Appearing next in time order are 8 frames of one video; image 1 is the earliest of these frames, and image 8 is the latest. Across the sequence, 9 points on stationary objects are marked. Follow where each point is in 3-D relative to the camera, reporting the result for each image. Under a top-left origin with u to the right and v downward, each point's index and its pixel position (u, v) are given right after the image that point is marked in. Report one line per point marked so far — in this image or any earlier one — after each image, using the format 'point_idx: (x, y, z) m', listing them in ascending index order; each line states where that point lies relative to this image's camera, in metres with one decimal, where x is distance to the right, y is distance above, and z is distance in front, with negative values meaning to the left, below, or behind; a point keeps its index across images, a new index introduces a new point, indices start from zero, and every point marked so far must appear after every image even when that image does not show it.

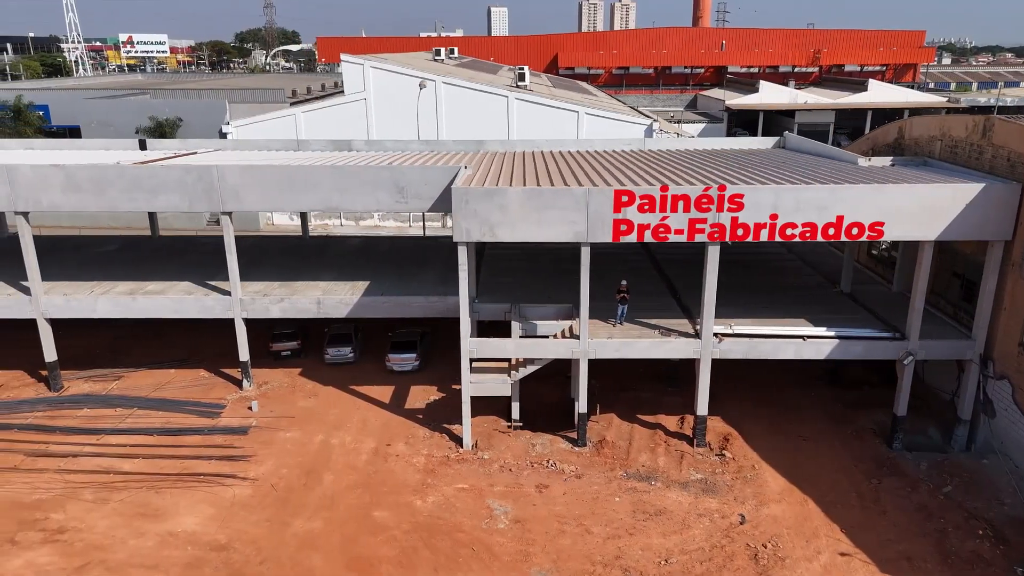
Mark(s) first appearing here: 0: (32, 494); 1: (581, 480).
0: (-12.3, -5.3, +17.5) m
1: (+1.9, -5.0, +17.7) m
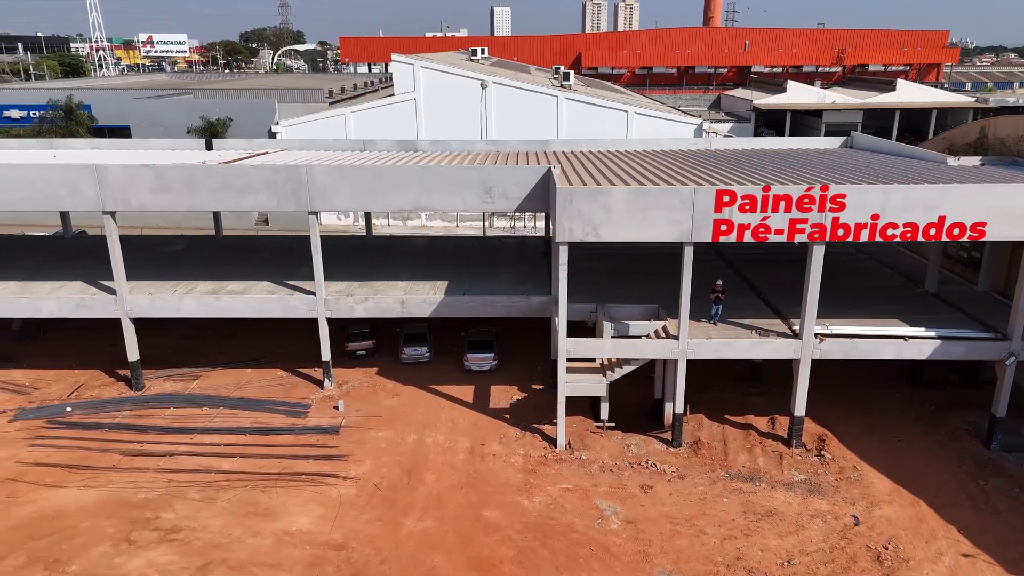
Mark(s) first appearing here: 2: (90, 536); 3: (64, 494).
0: (-9.6, -5.3, +17.6) m
1: (+4.5, -5.0, +17.7) m
2: (-9.9, -5.8, +16.0) m
3: (-11.5, -5.3, +17.6) m
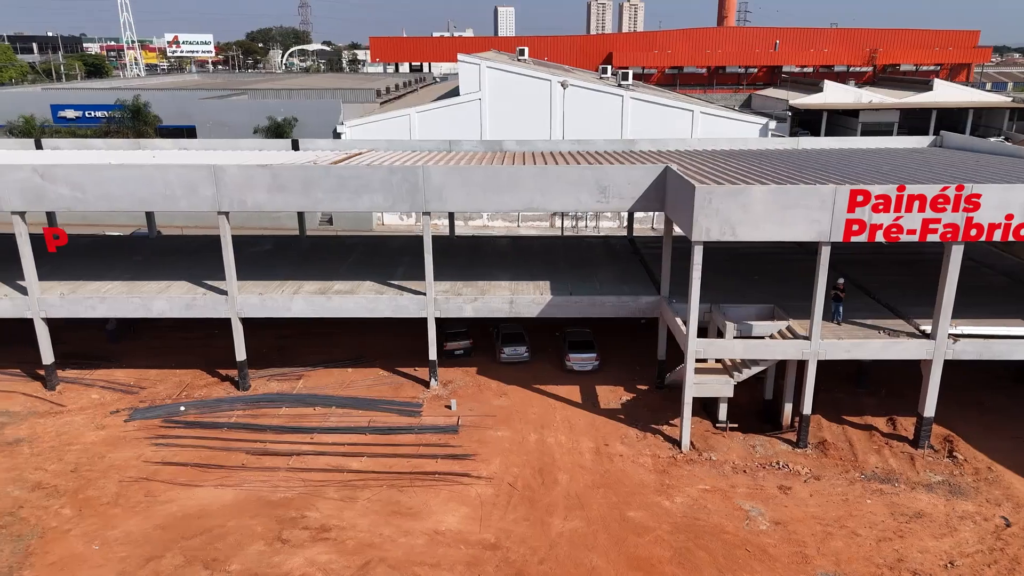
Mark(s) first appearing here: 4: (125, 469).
0: (-6.1, -5.3, +17.6) m
1: (+8.1, -5.0, +17.6) m
2: (-6.3, -5.8, +16.0) m
3: (-8.0, -5.3, +17.6) m
4: (-10.6, -5.0, +18.7) m
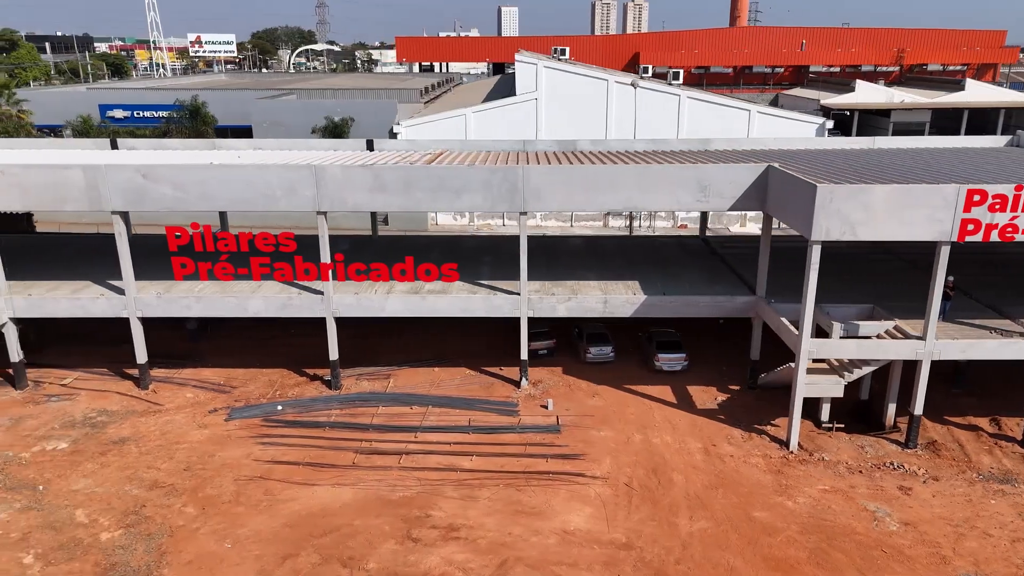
0: (-3.0, -5.3, +17.6) m
1: (+11.1, -5.0, +17.6) m
2: (-3.3, -5.8, +16.0) m
3: (-5.0, -5.3, +17.7) m
4: (-7.6, -5.0, +18.7) m
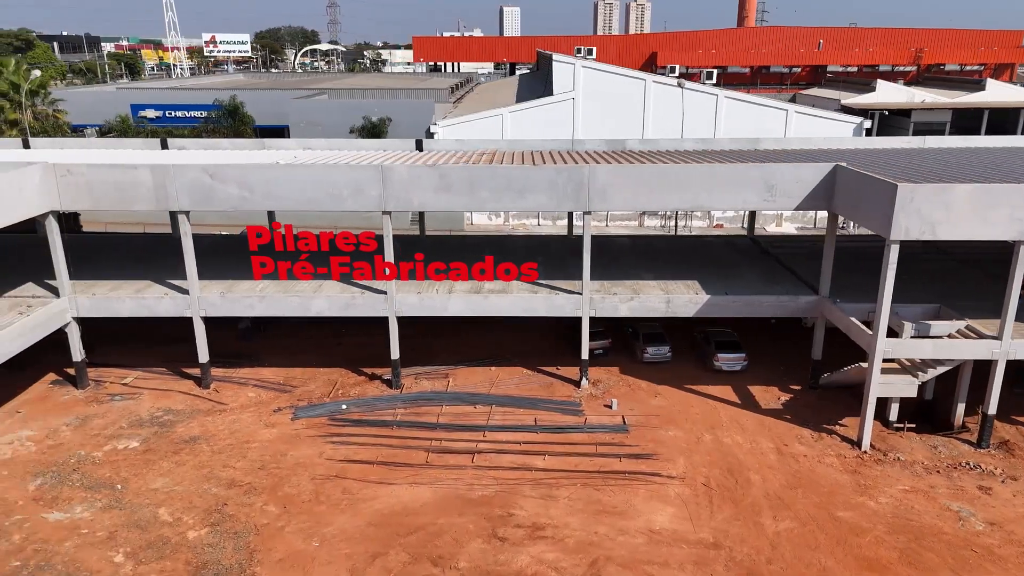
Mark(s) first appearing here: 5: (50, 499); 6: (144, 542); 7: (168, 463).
0: (-1.0, -5.2, +17.6) m
1: (+13.1, -5.0, +17.5) m
2: (-1.3, -5.8, +16.0) m
3: (-2.9, -5.3, +17.7) m
4: (-5.5, -4.9, +18.8) m
5: (-11.8, -5.4, +17.4) m
6: (-8.6, -5.9, +15.9) m
7: (-9.6, -4.9, +18.9) m
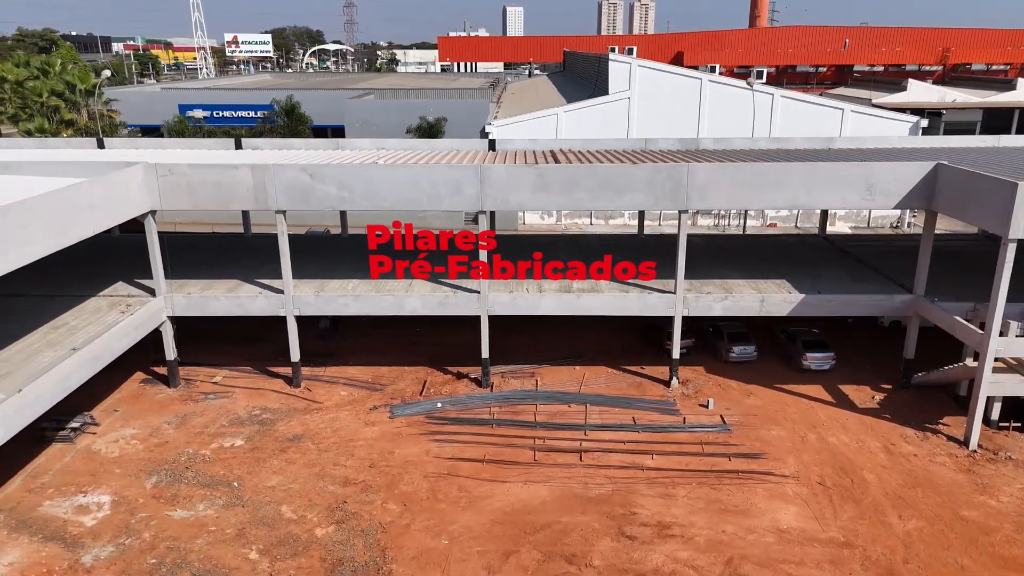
0: (+2.0, -5.2, +17.7) m
1: (+16.2, -5.0, +17.5) m
2: (+1.7, -5.7, +16.1) m
3: (+0.1, -5.3, +17.7) m
4: (-2.5, -4.9, +18.8) m
5: (-8.8, -5.4, +17.5) m
6: (-5.6, -5.9, +16.0) m
7: (-6.5, -4.8, +19.0) m
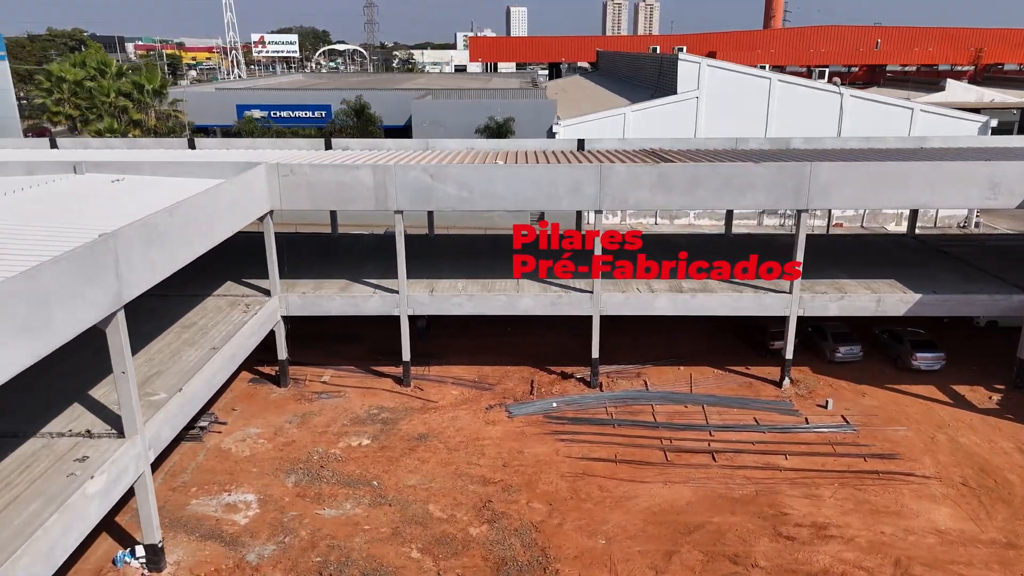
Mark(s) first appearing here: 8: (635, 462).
0: (+5.7, -5.2, +17.6) m
1: (+19.8, -5.0, +17.4) m
2: (+5.4, -5.7, +16.0) m
3: (+3.8, -5.3, +17.7) m
4: (+1.2, -4.9, +18.8) m
5: (-5.1, -5.4, +17.5) m
6: (-1.9, -5.9, +16.0) m
7: (-2.8, -4.8, +19.0) m
8: (+3.4, -4.8, +18.8) m
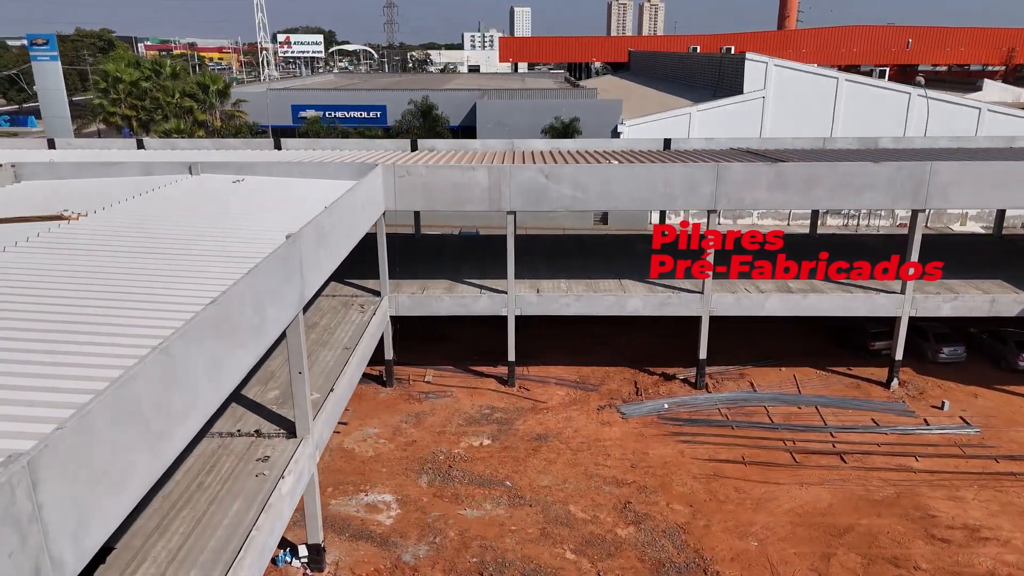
0: (+9.2, -5.2, +17.5) m
1: (+23.4, -5.0, +17.2) m
2: (+8.9, -5.8, +15.9) m
3: (+7.3, -5.3, +17.6) m
4: (+4.7, -4.9, +18.8) m
5: (-1.6, -5.4, +17.5) m
6: (+1.6, -5.9, +16.0) m
7: (+0.7, -4.8, +19.0) m
8: (+6.9, -4.8, +18.8) m
